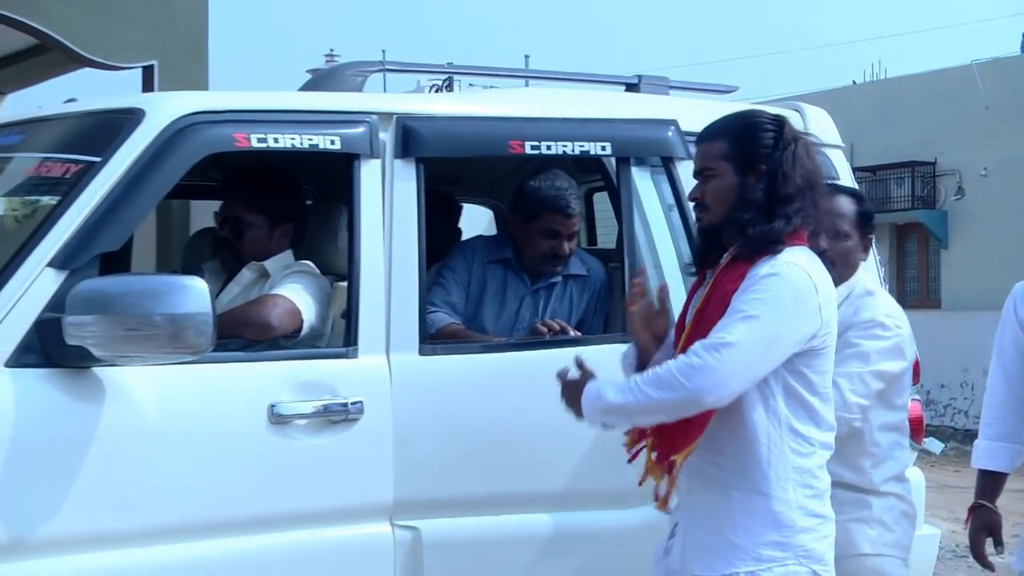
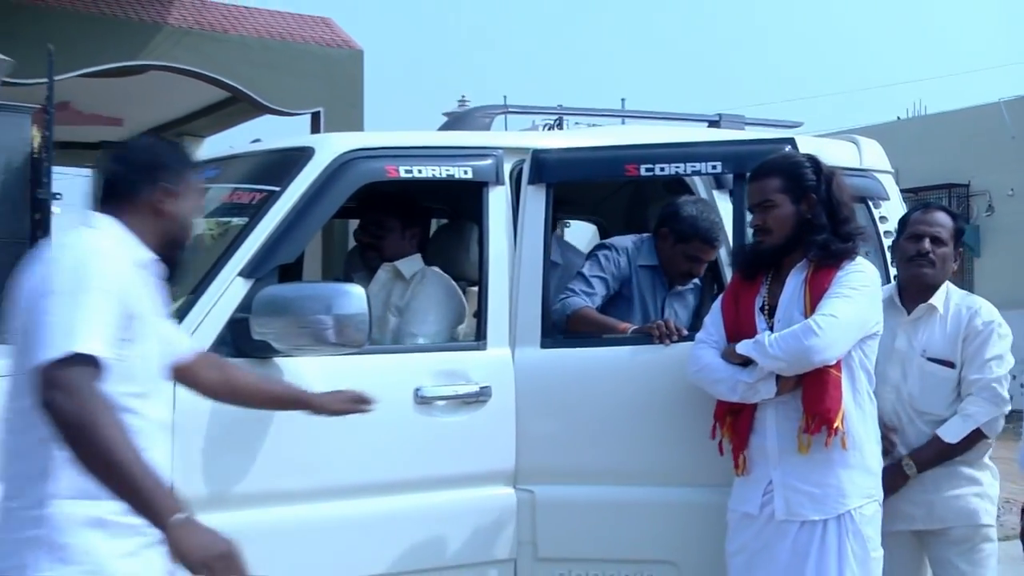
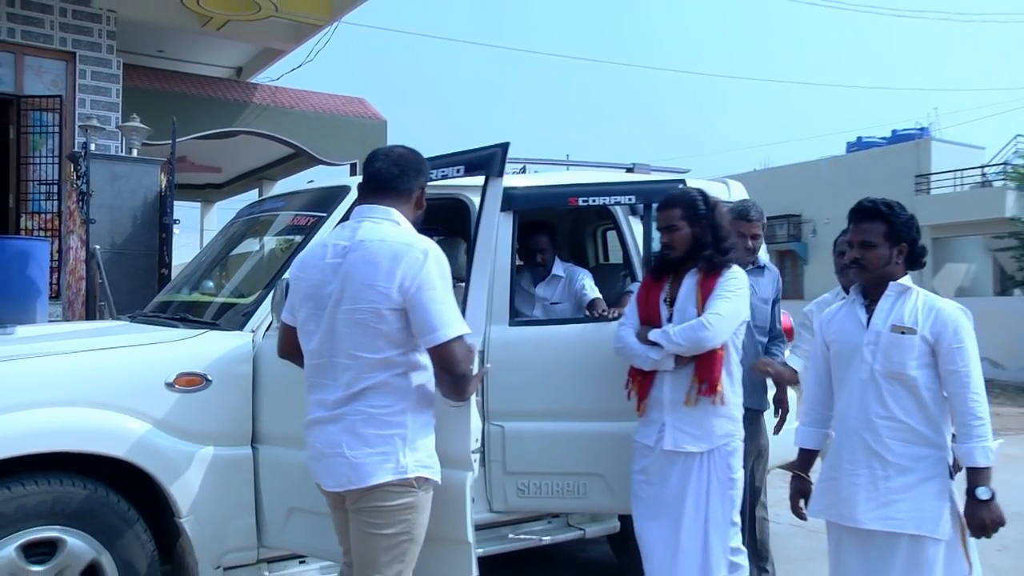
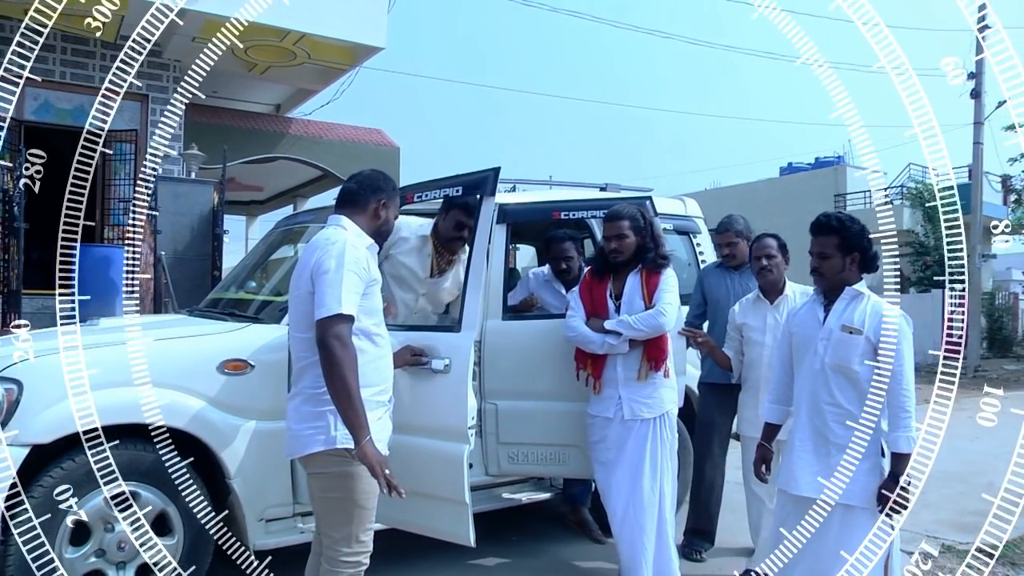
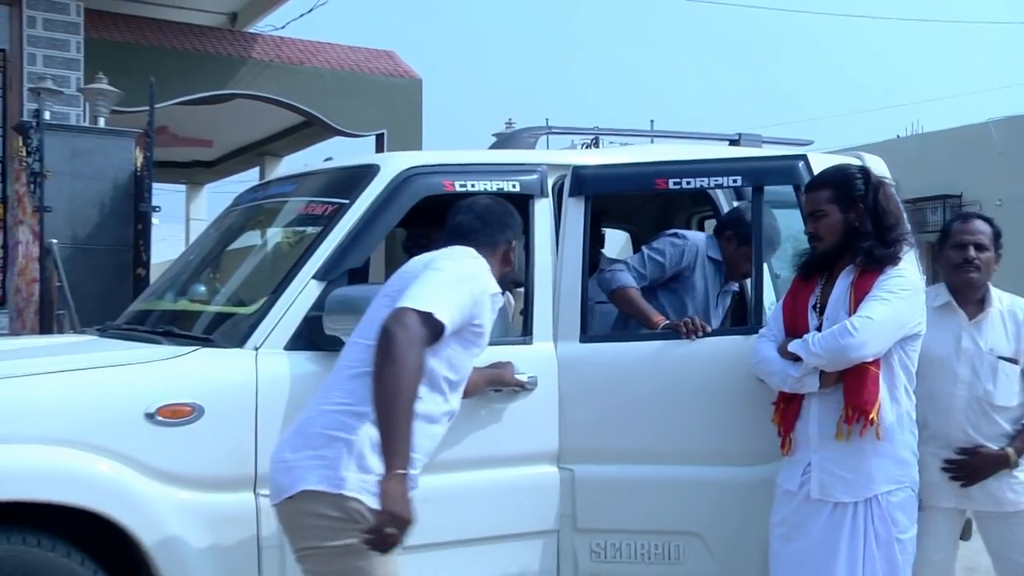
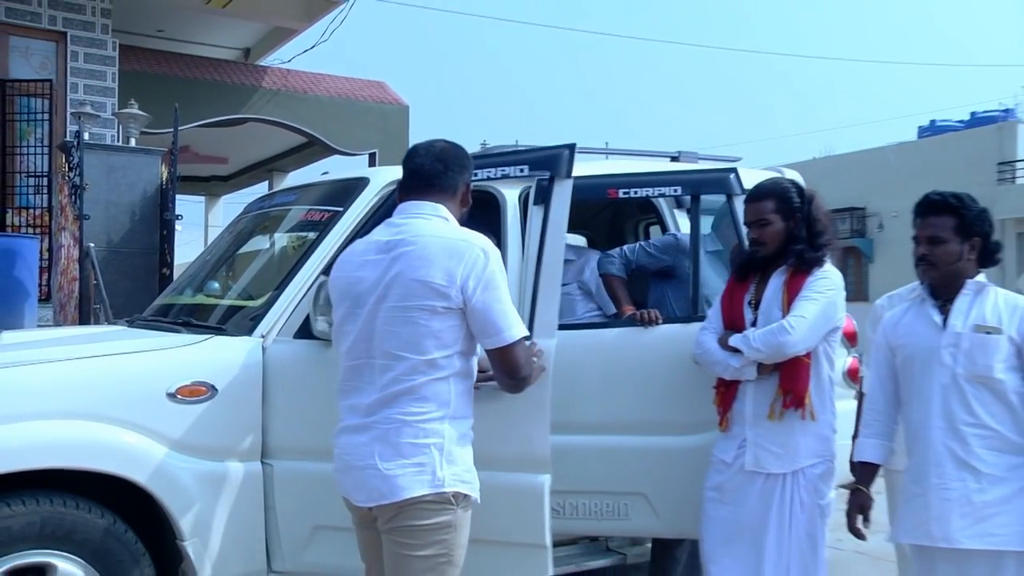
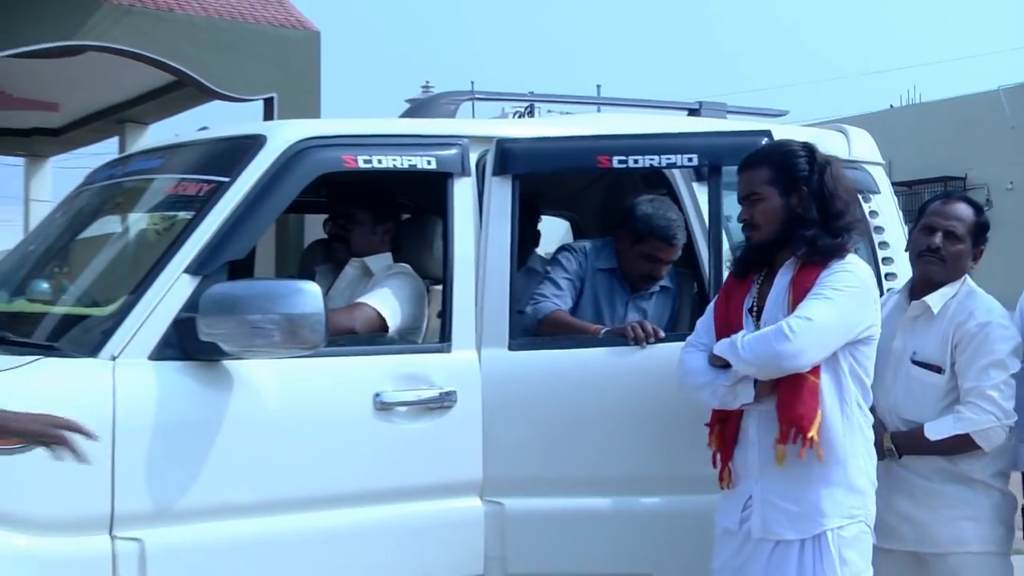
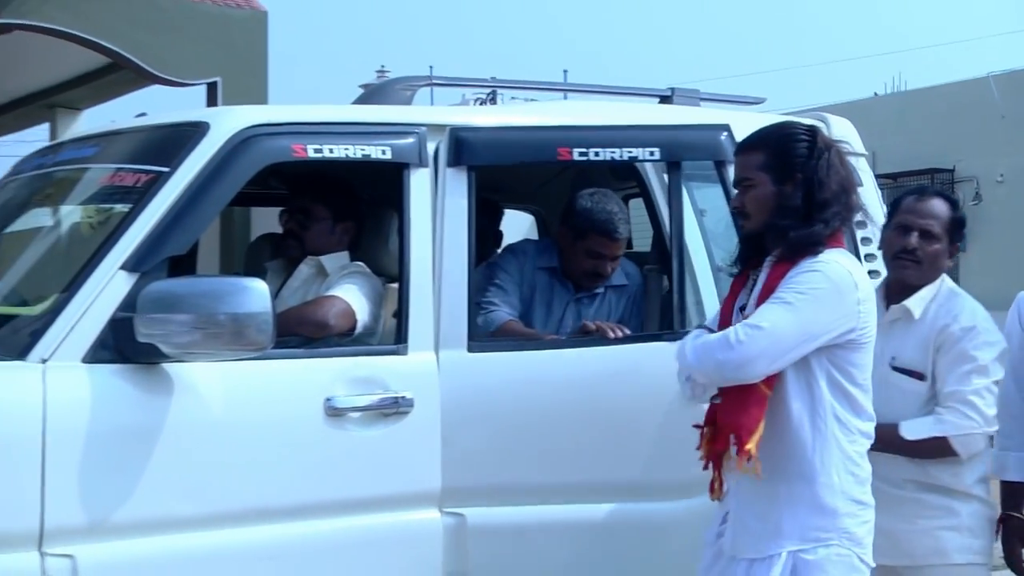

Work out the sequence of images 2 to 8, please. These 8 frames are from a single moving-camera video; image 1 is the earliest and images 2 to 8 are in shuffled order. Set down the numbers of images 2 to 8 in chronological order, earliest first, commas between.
8, 7, 2, 5, 6, 3, 4
